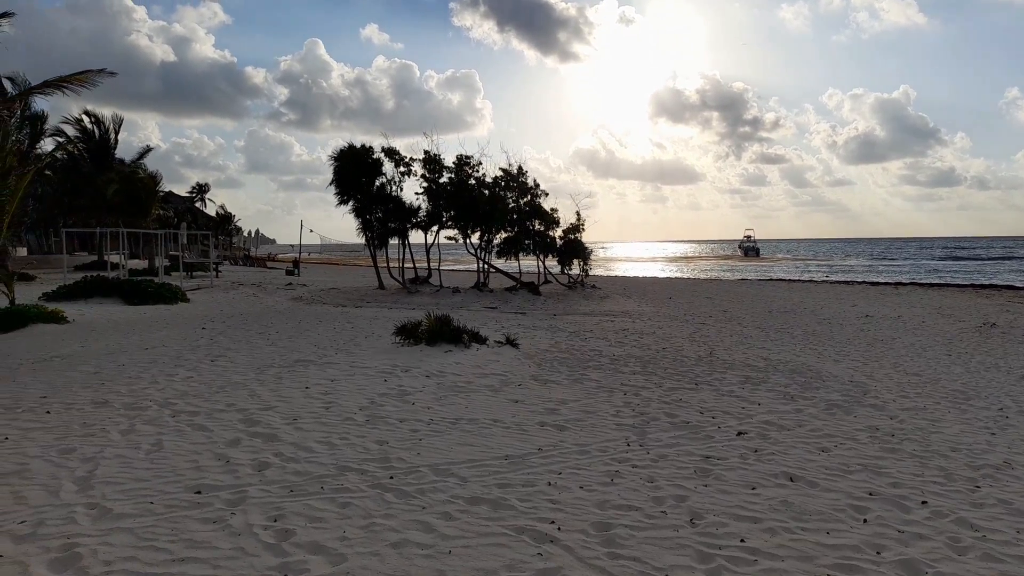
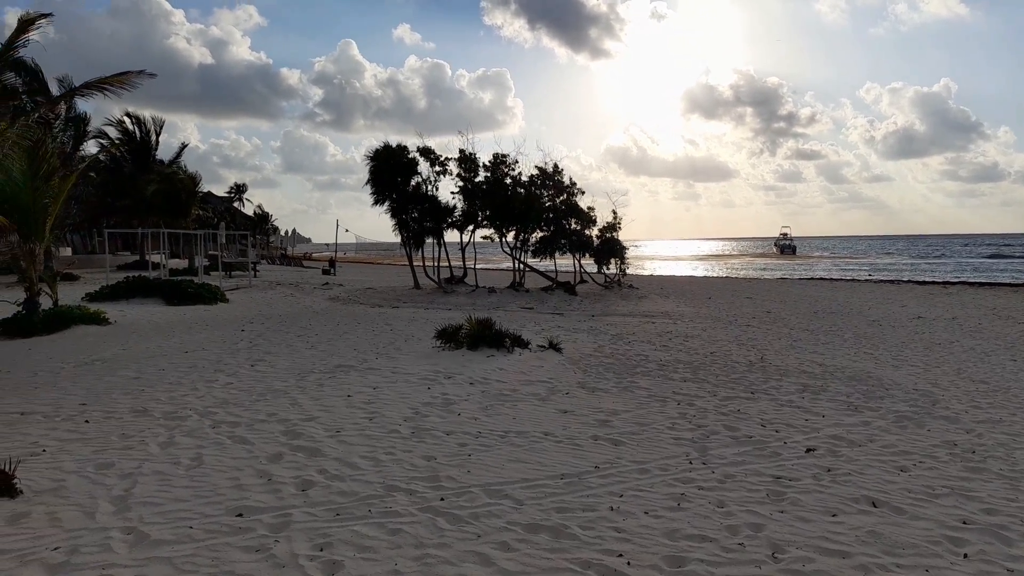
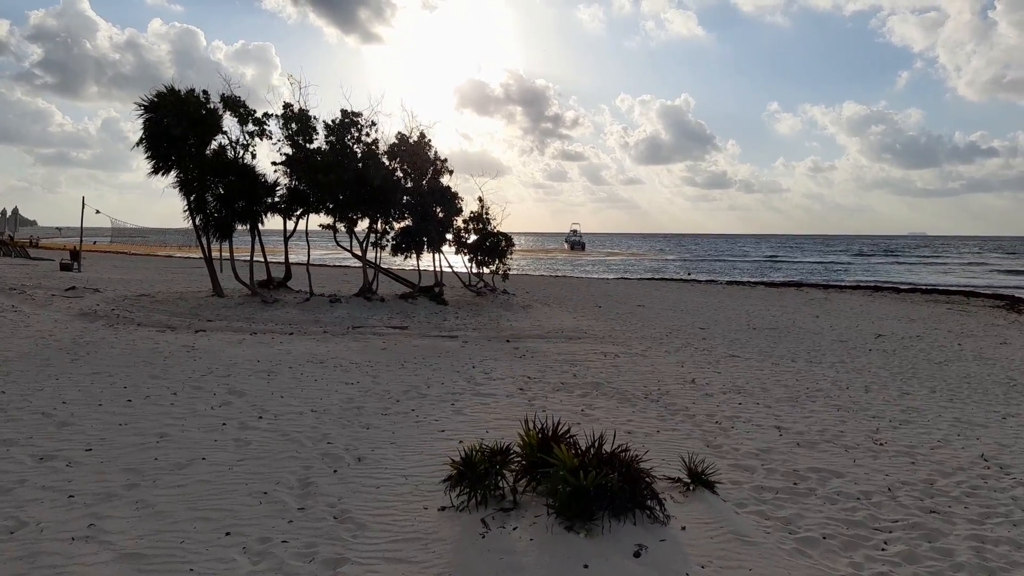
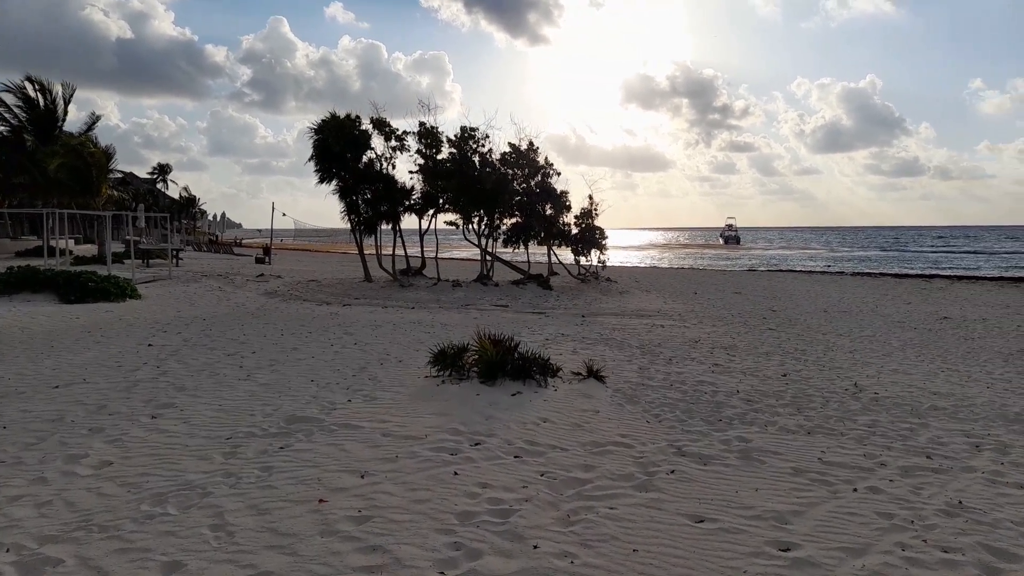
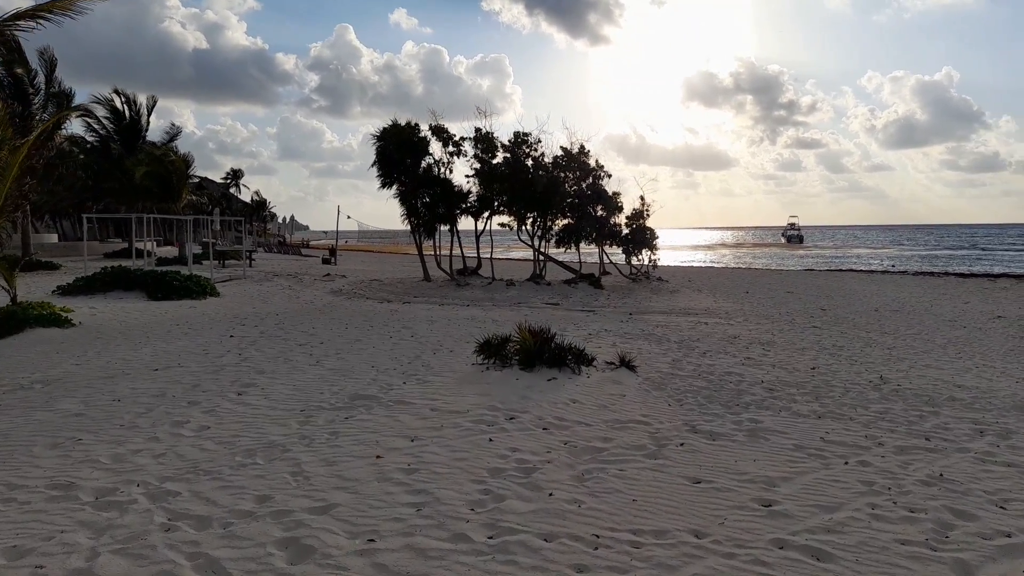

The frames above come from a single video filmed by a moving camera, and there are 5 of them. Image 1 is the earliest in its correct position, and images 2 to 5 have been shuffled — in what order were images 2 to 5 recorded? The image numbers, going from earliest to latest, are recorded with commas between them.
2, 5, 4, 3
